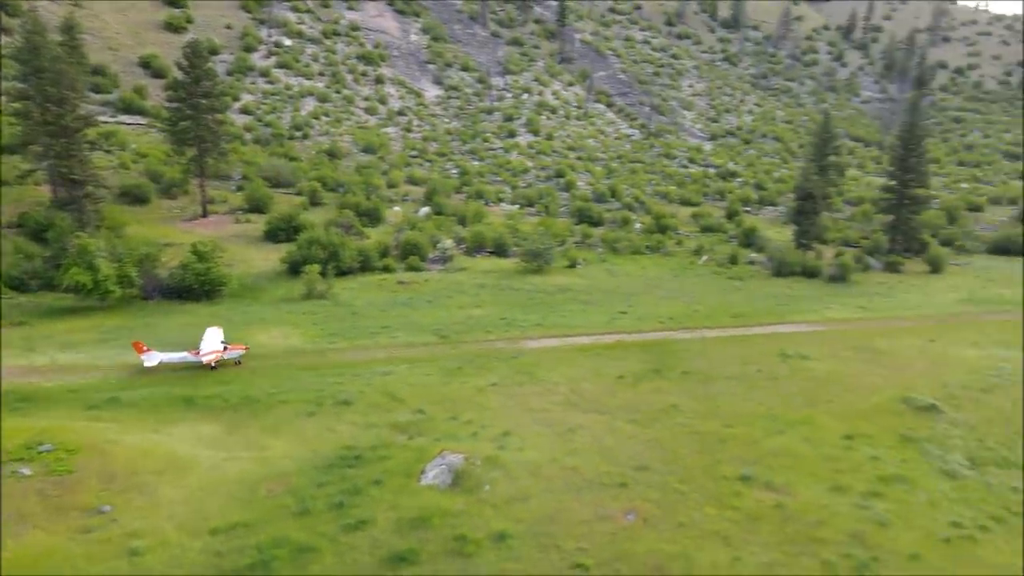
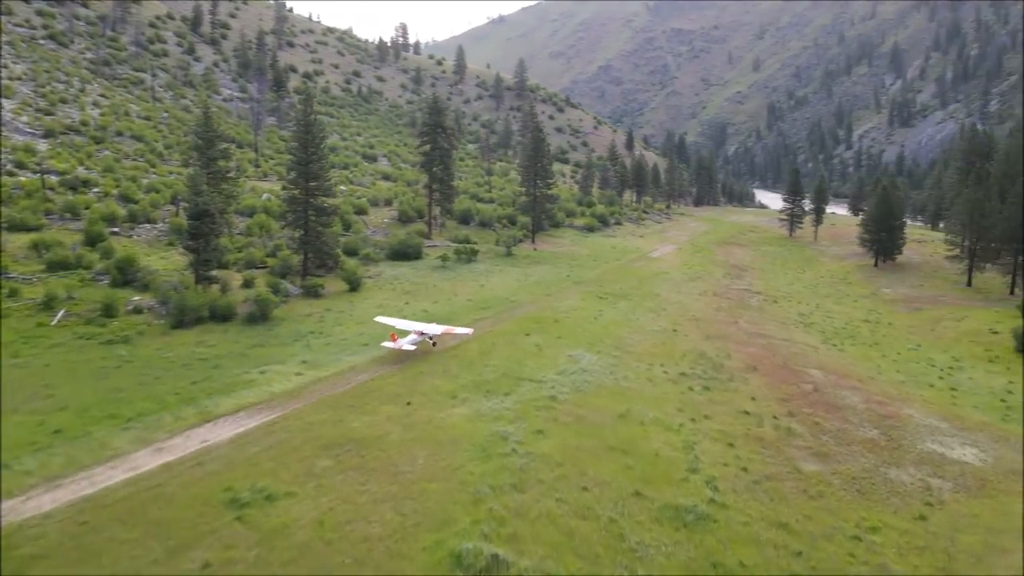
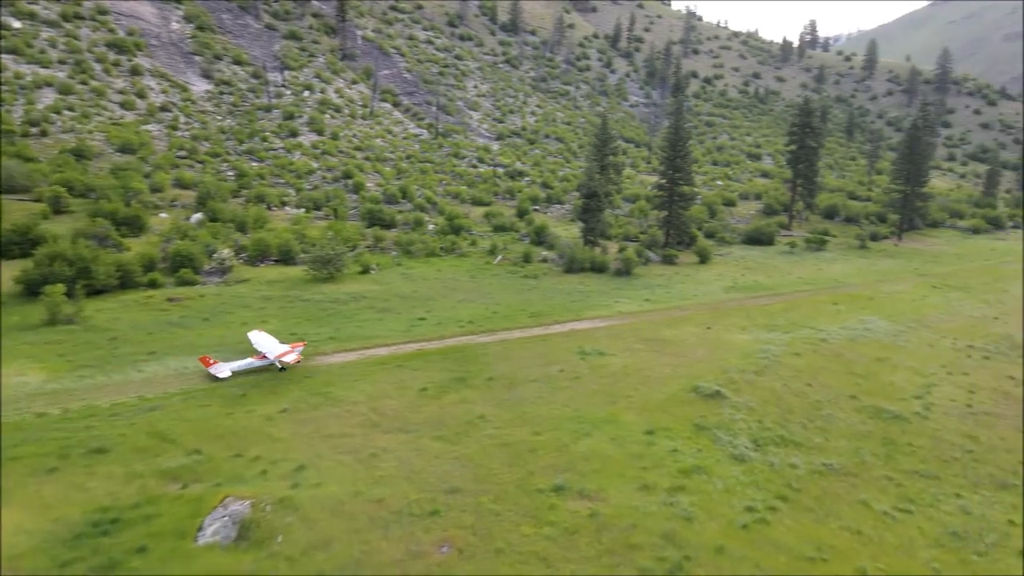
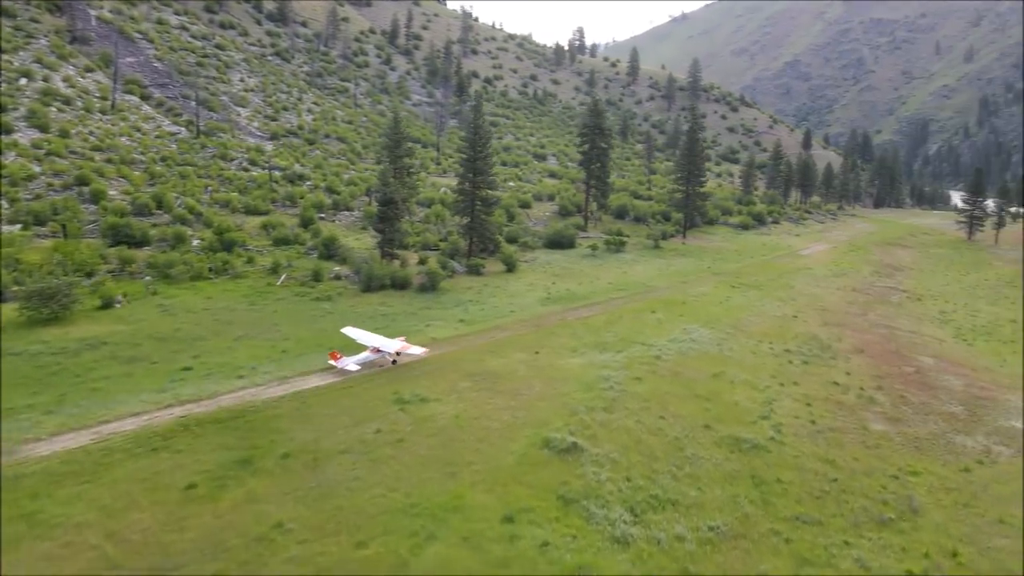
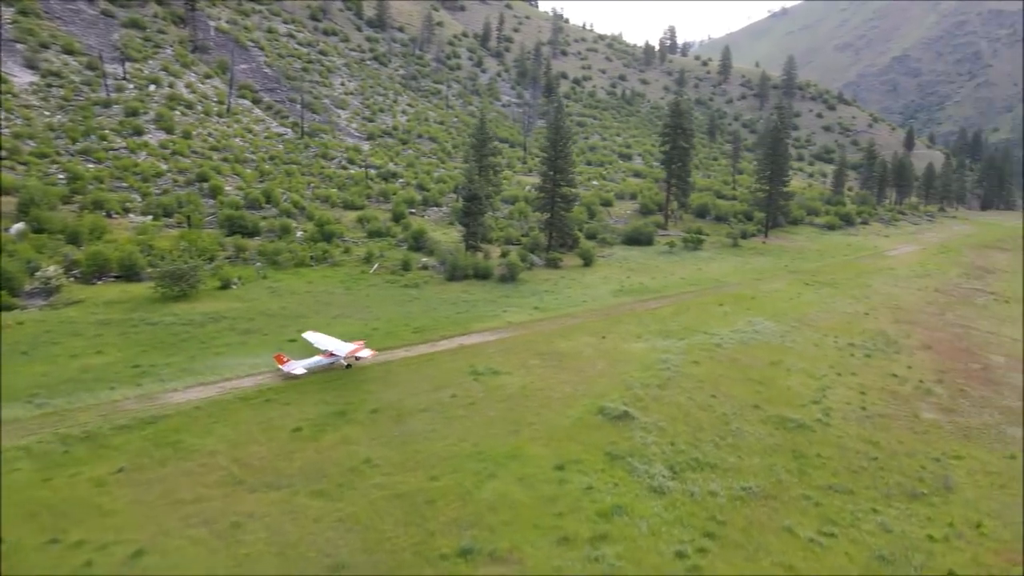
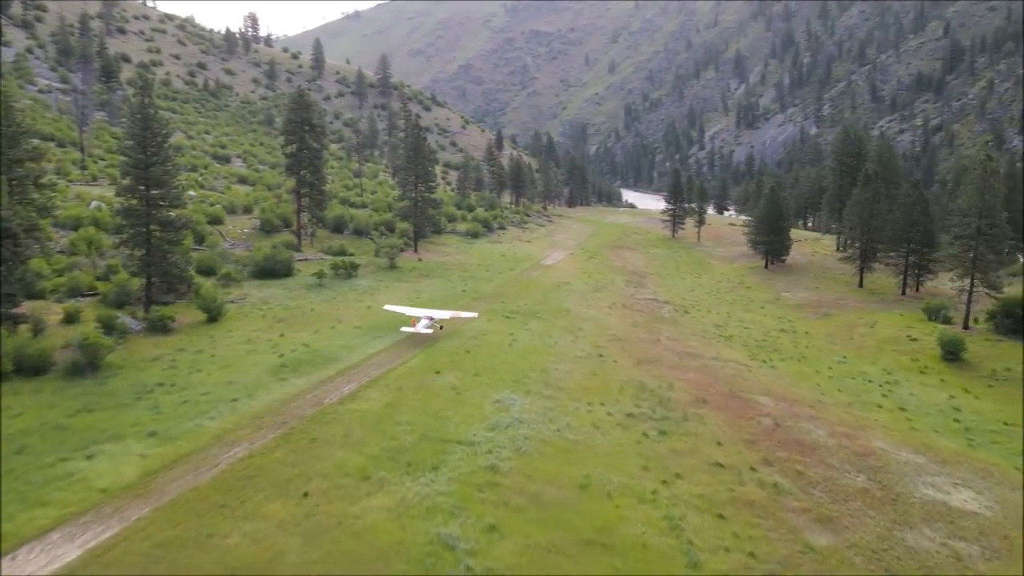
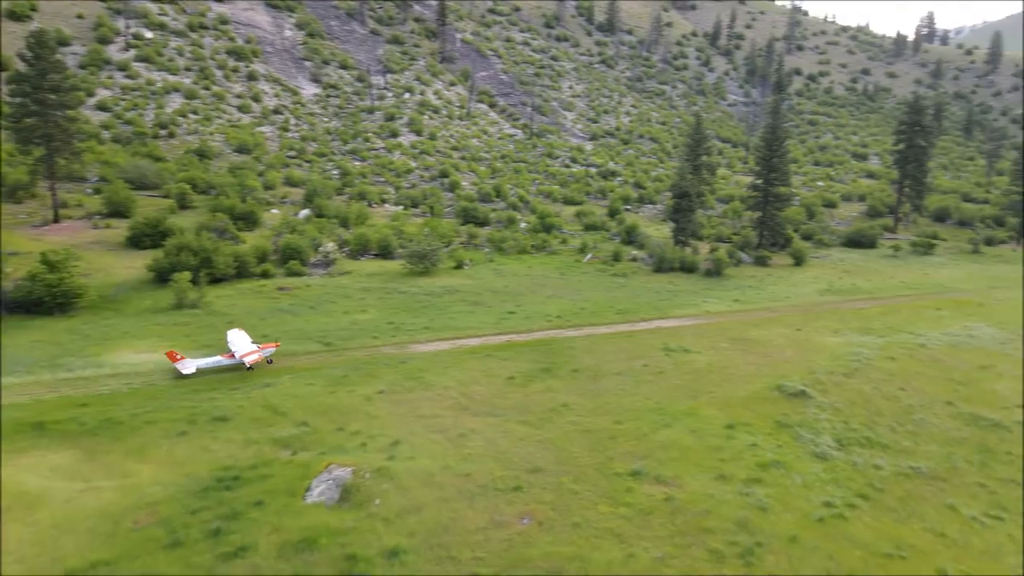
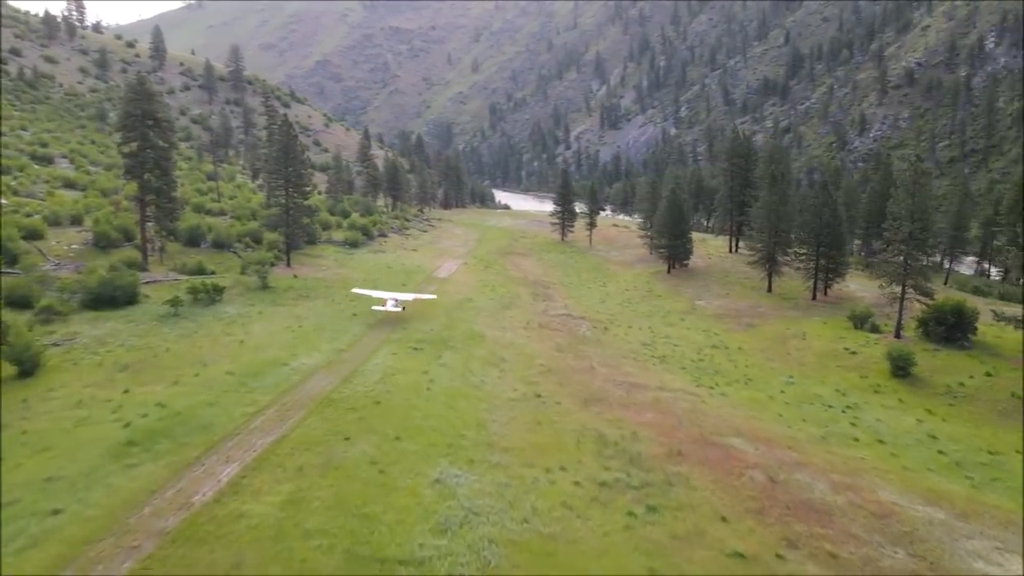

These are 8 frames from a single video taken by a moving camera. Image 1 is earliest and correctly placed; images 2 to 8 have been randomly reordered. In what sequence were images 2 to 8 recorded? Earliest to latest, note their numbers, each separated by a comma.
7, 3, 5, 4, 2, 6, 8
